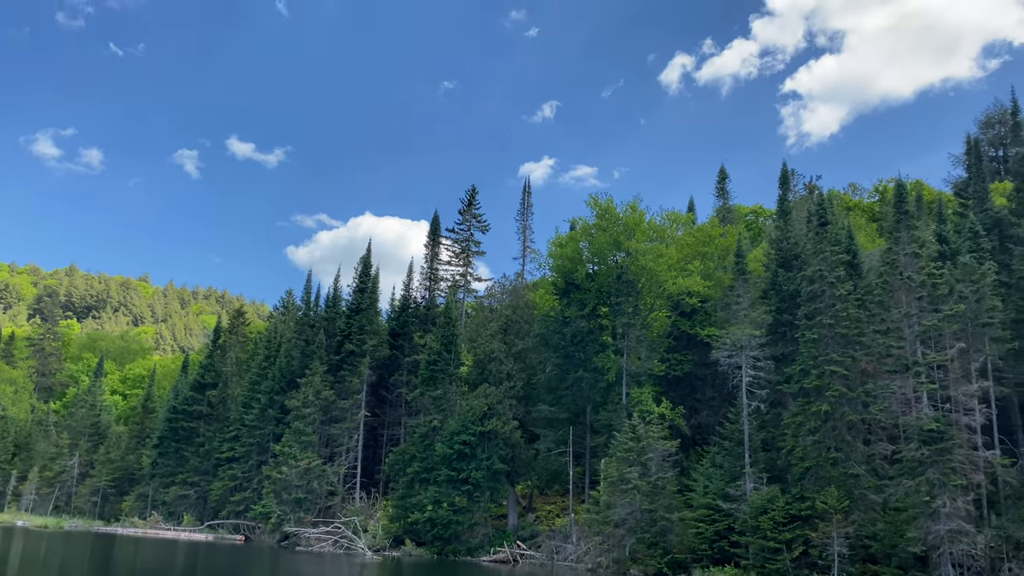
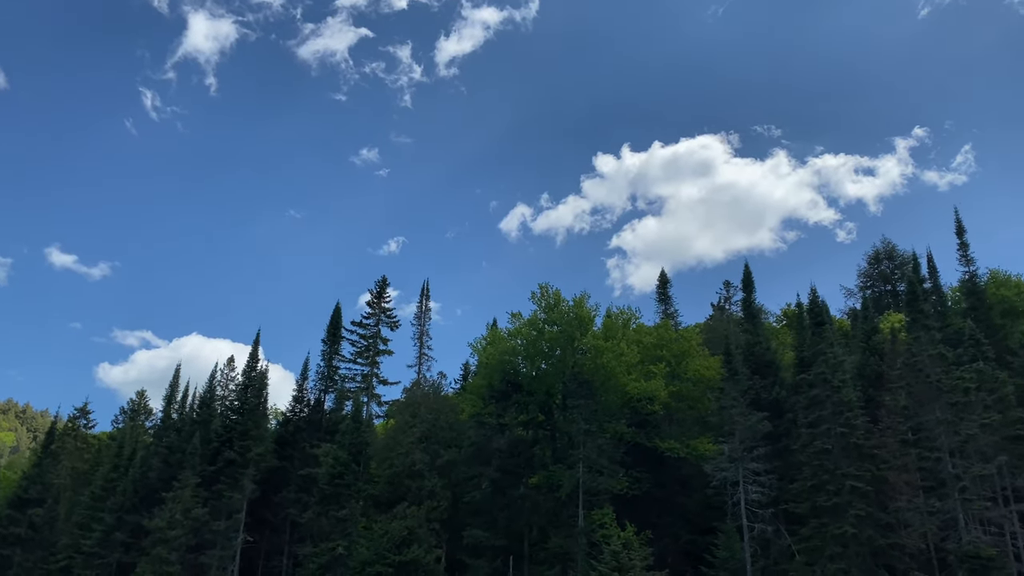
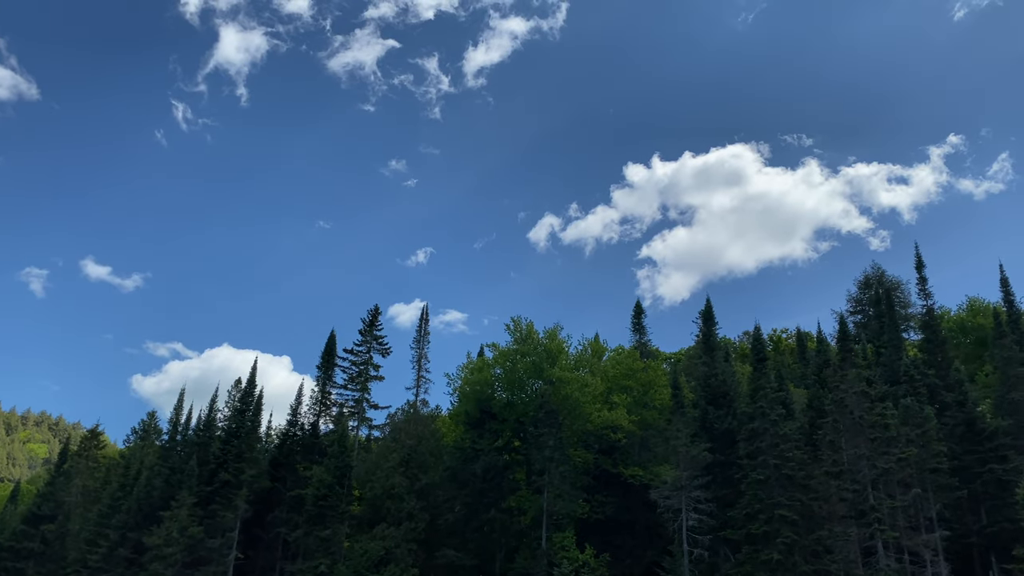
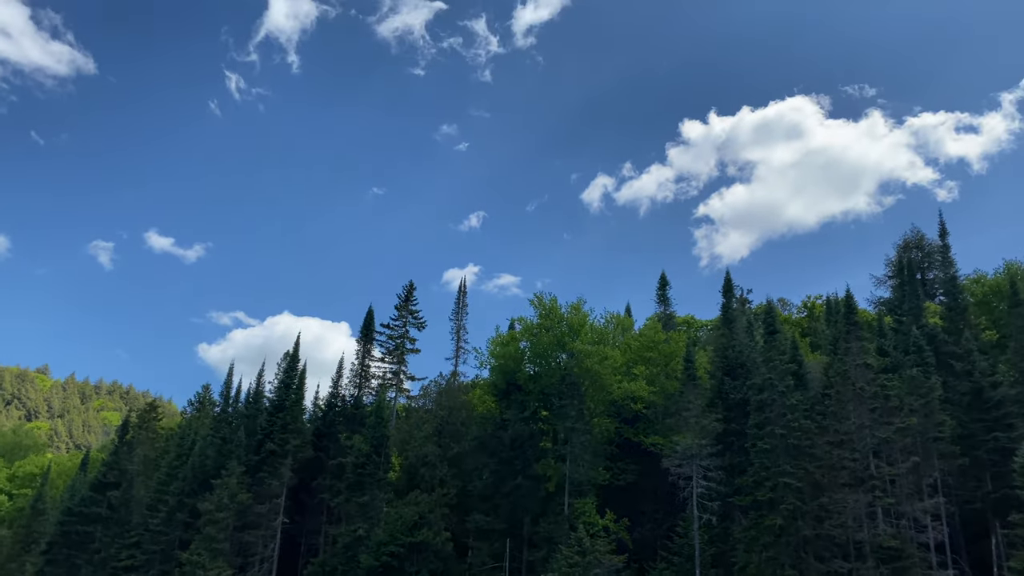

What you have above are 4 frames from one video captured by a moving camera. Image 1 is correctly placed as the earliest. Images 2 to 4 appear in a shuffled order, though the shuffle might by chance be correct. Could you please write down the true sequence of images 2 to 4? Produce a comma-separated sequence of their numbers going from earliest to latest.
4, 3, 2
